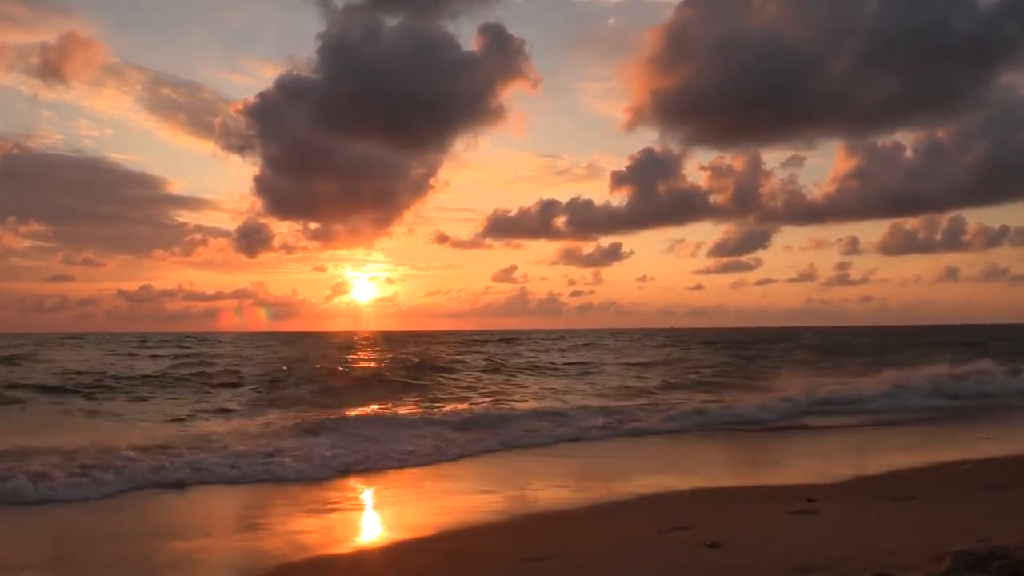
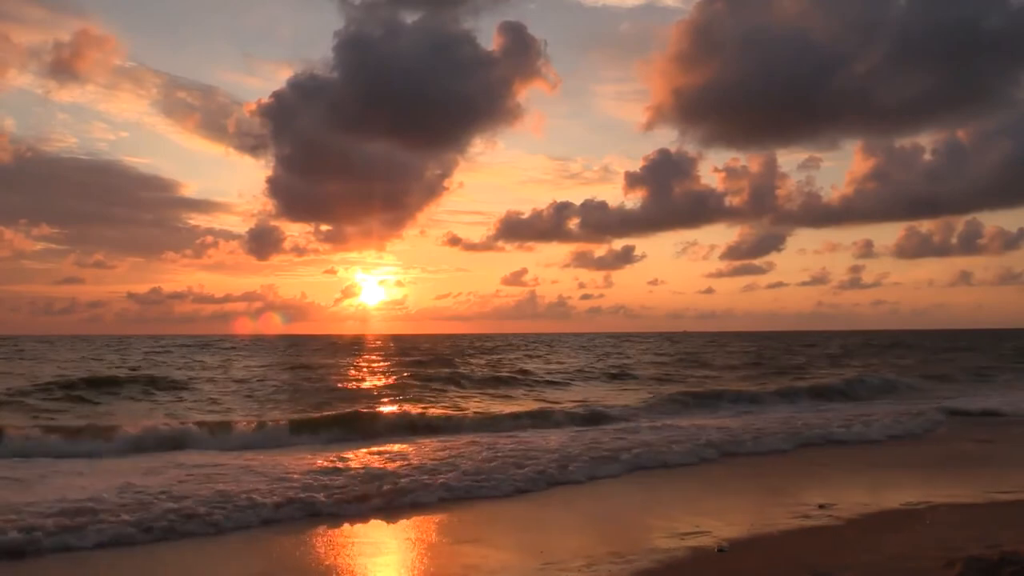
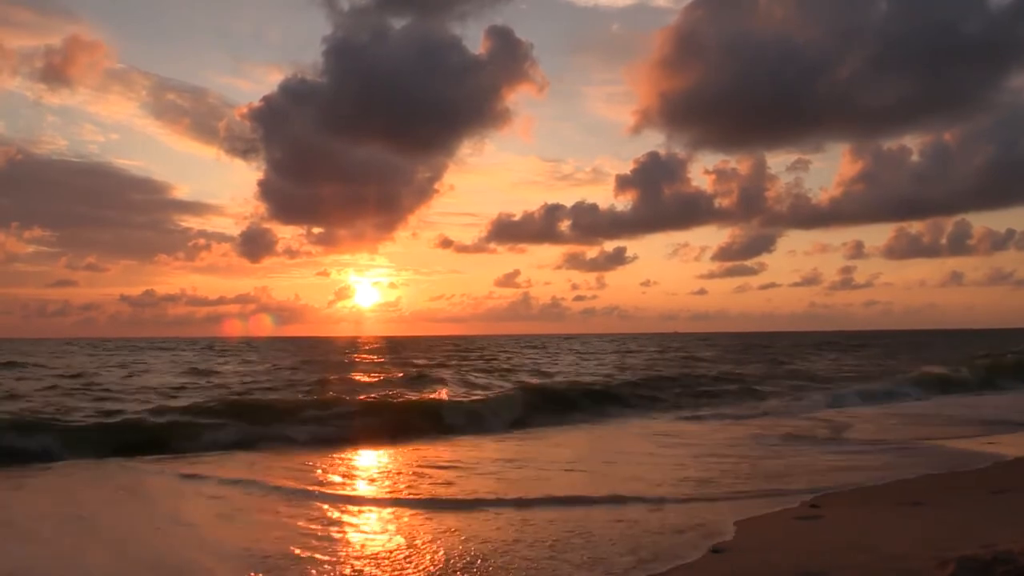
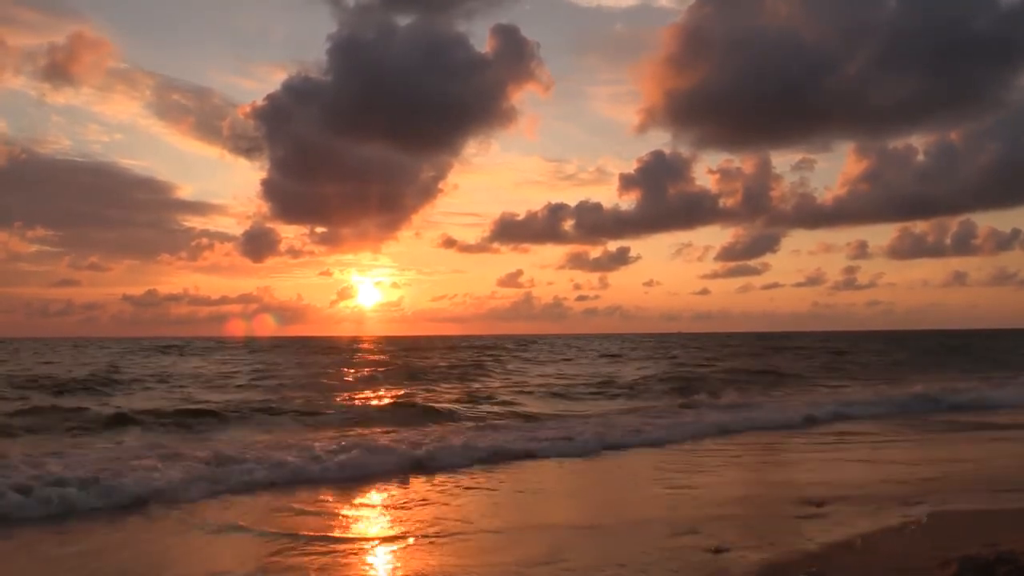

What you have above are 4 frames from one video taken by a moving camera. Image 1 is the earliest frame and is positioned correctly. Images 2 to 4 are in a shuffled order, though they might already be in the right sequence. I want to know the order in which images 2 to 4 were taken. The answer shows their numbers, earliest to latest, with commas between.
3, 4, 2
